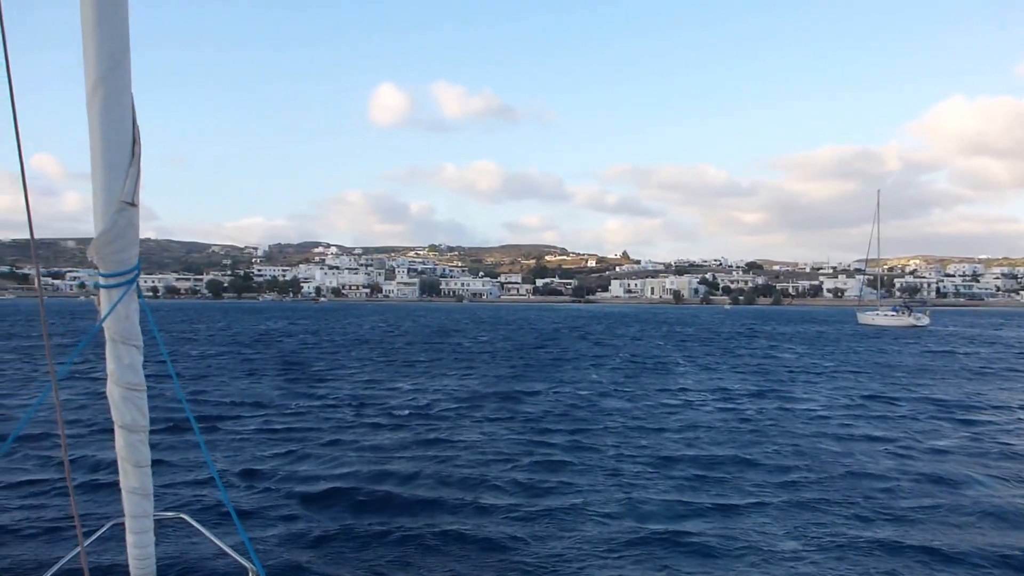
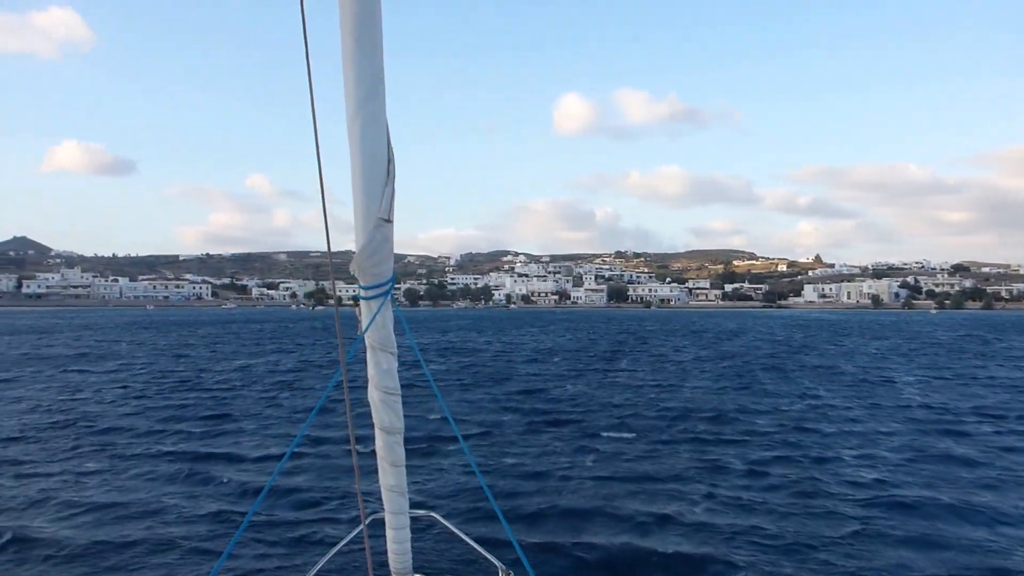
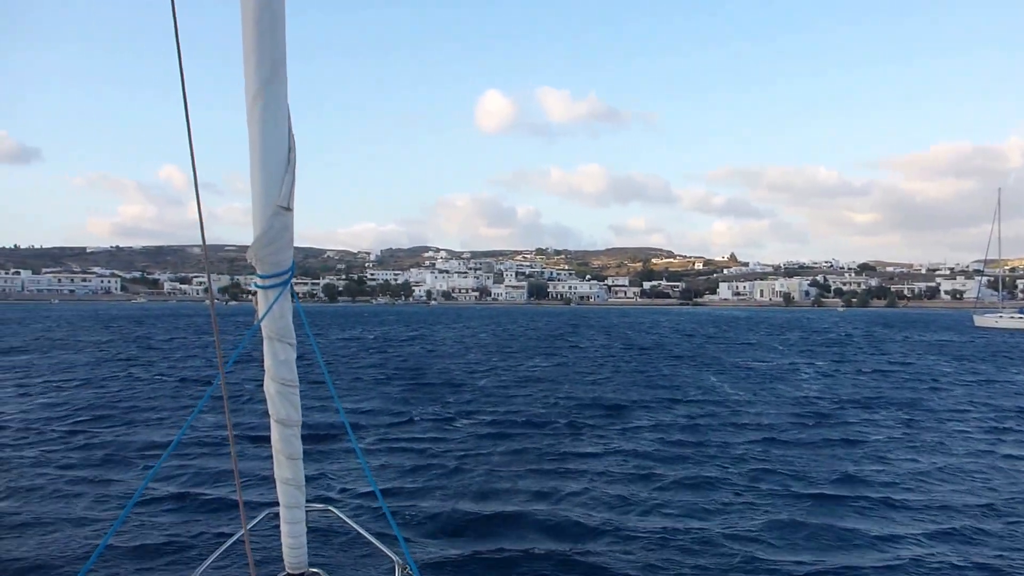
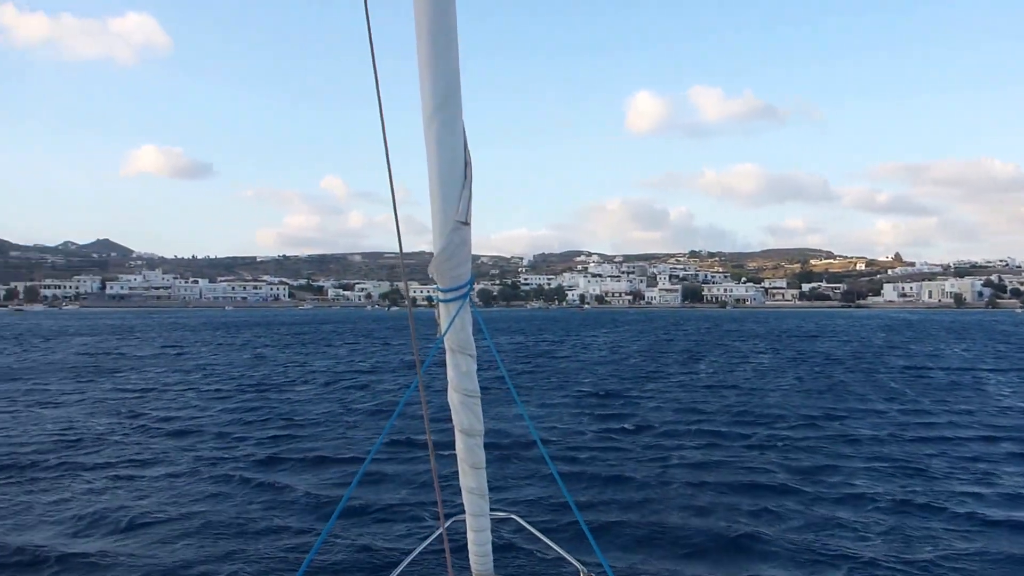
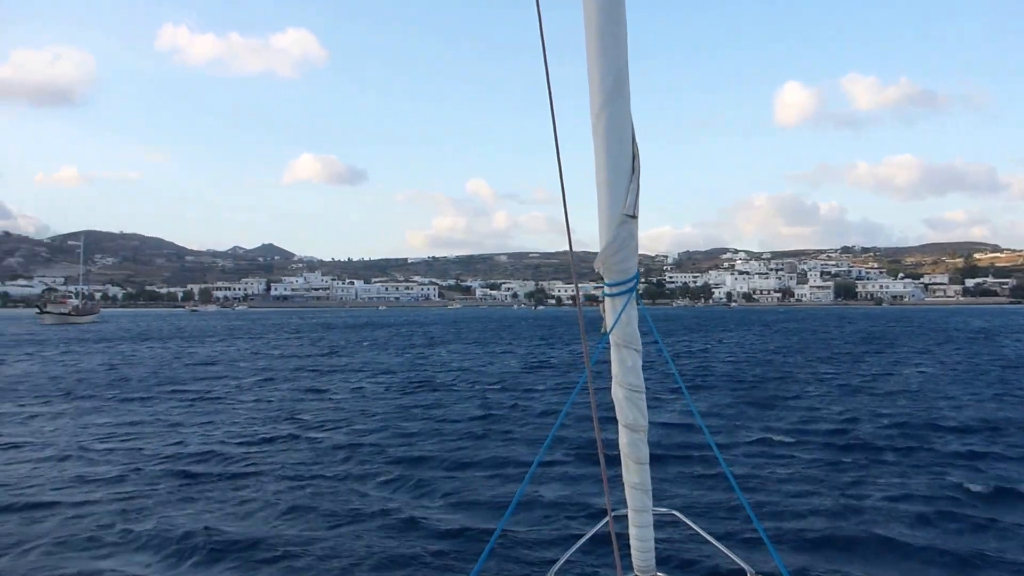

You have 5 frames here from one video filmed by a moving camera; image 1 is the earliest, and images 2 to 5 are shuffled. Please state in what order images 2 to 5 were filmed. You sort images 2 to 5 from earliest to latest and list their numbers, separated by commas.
3, 2, 4, 5
